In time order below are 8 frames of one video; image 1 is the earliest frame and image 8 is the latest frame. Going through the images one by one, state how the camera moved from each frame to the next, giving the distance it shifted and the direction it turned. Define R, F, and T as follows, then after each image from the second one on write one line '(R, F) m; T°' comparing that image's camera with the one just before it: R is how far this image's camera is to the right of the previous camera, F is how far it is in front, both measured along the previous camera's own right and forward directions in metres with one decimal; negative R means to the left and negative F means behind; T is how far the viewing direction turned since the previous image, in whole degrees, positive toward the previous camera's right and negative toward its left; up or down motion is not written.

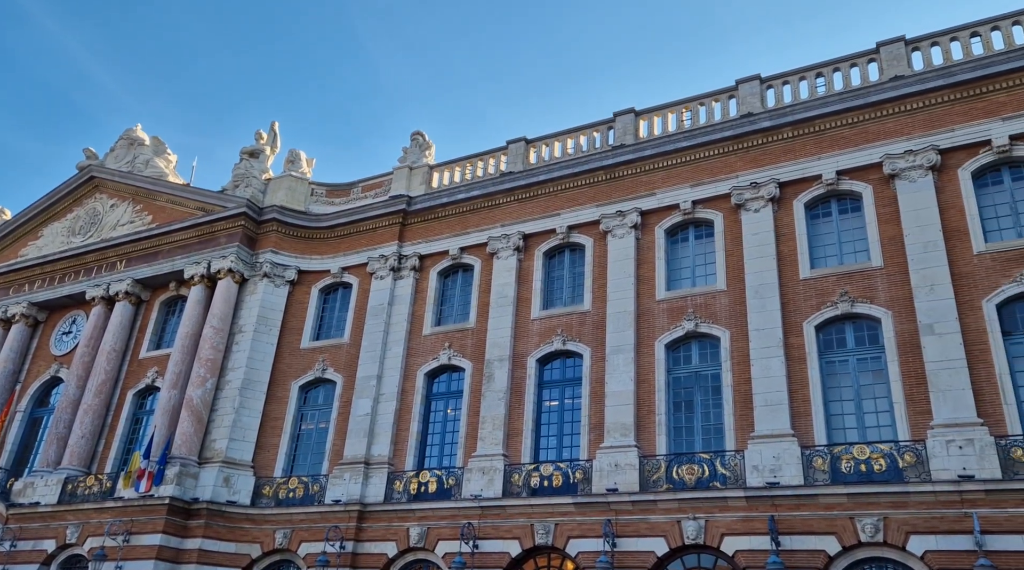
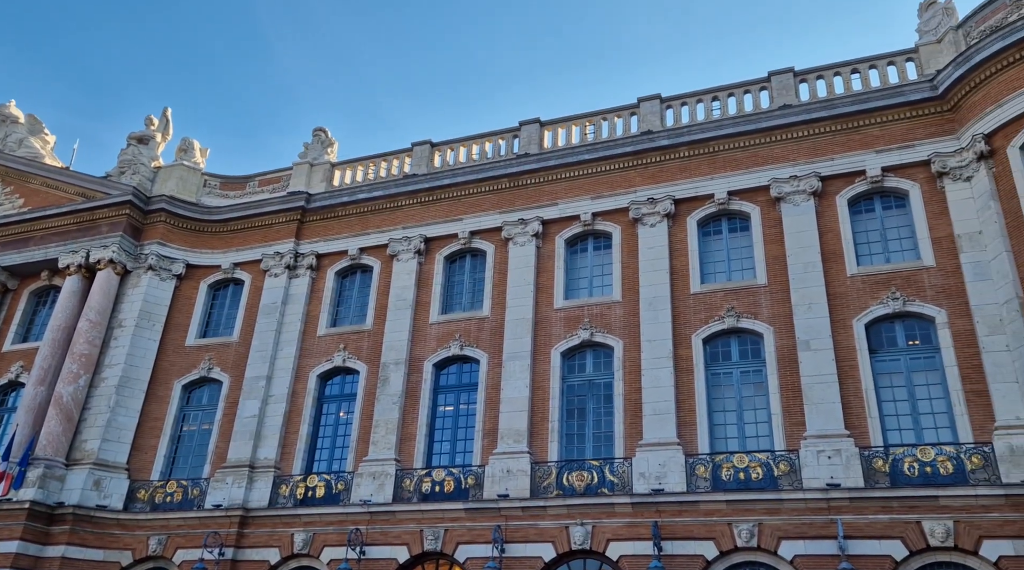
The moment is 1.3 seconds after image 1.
(-0.8, -0.1) m; +8°
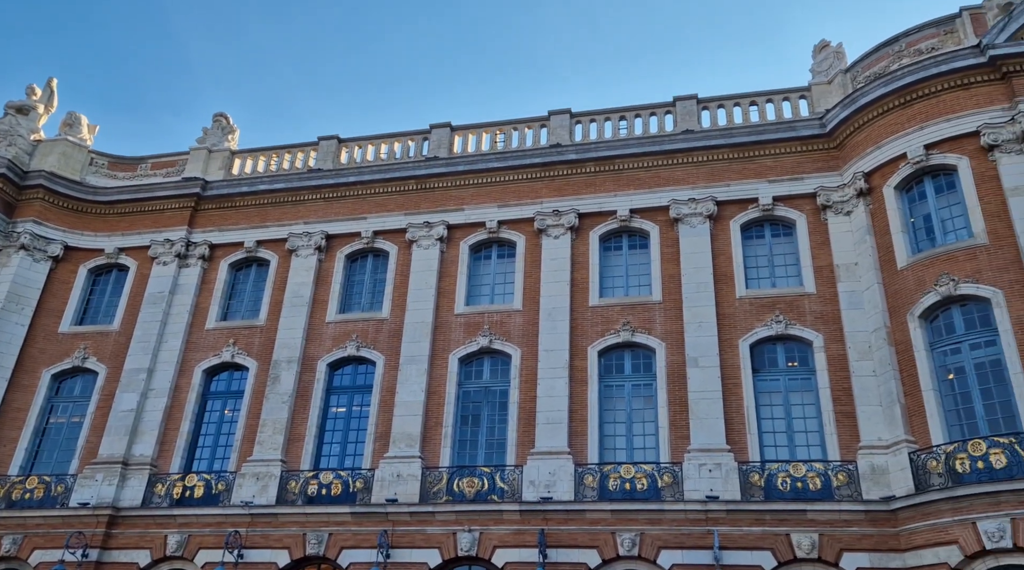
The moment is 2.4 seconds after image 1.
(-1.0, +0.1) m; +9°
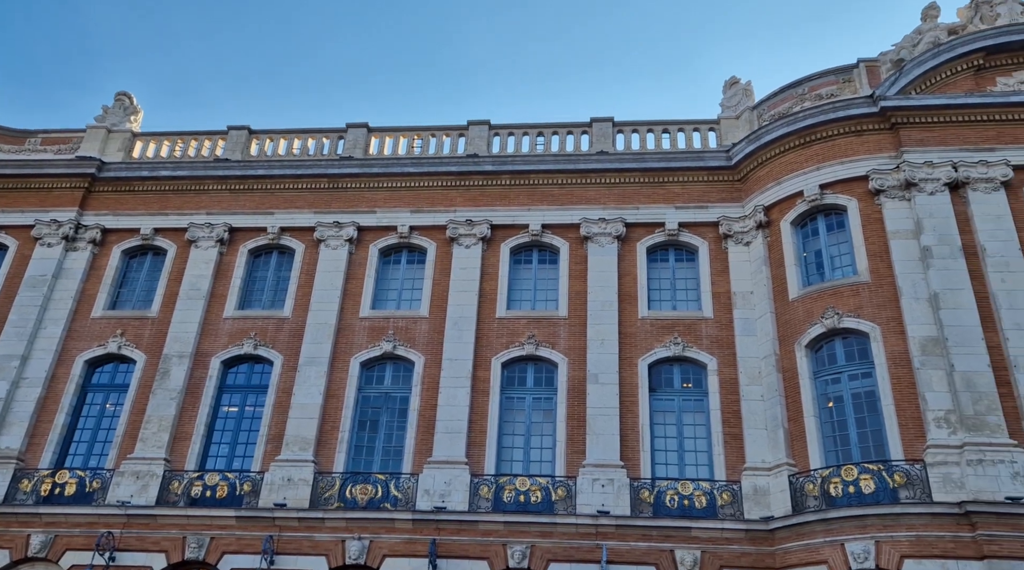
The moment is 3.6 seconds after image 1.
(-1.0, +0.1) m; +8°
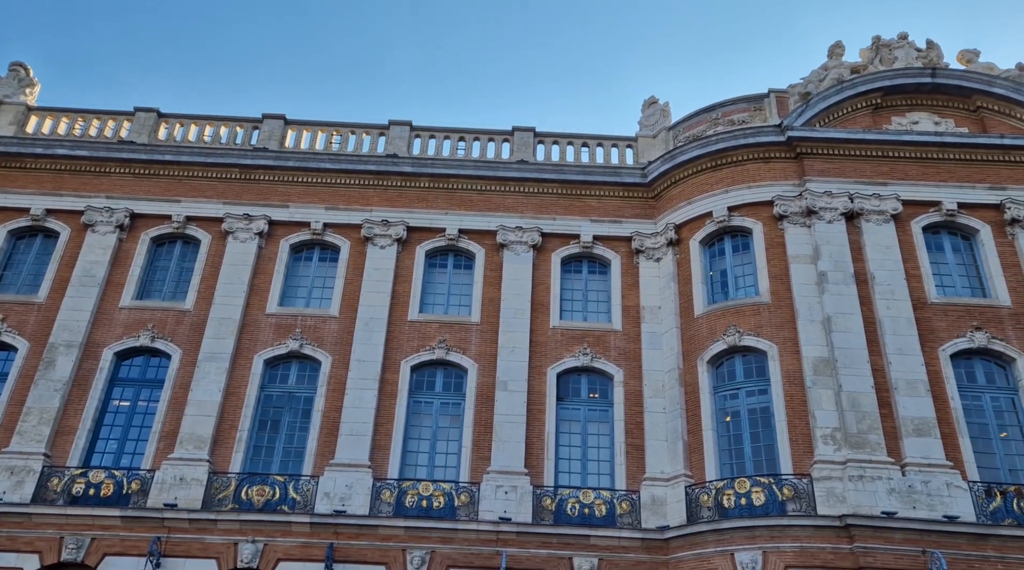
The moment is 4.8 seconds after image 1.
(-0.9, +0.1) m; +8°
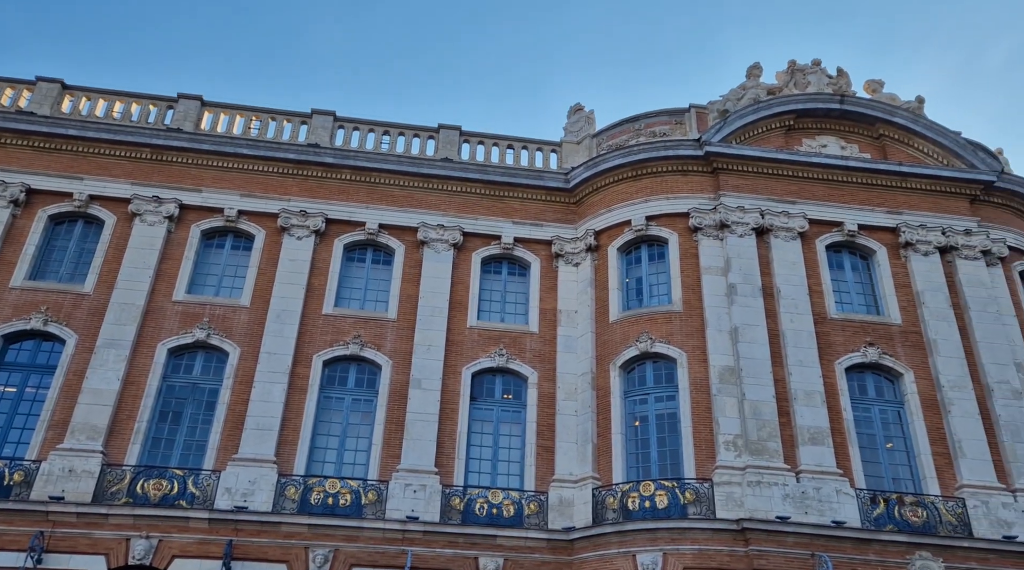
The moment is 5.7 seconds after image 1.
(-0.8, +0.1) m; +7°
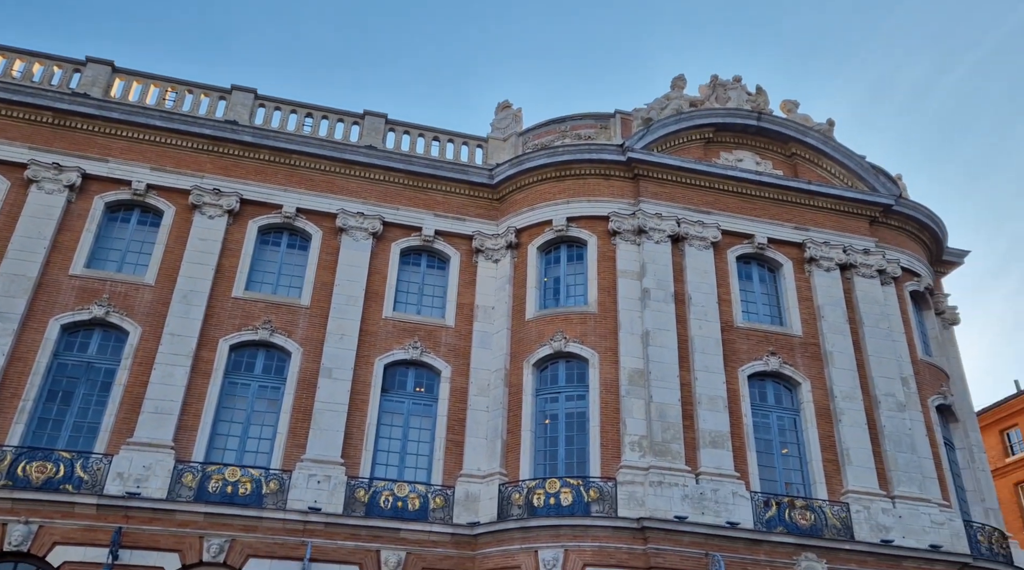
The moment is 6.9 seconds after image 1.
(-0.7, +0.2) m; +7°
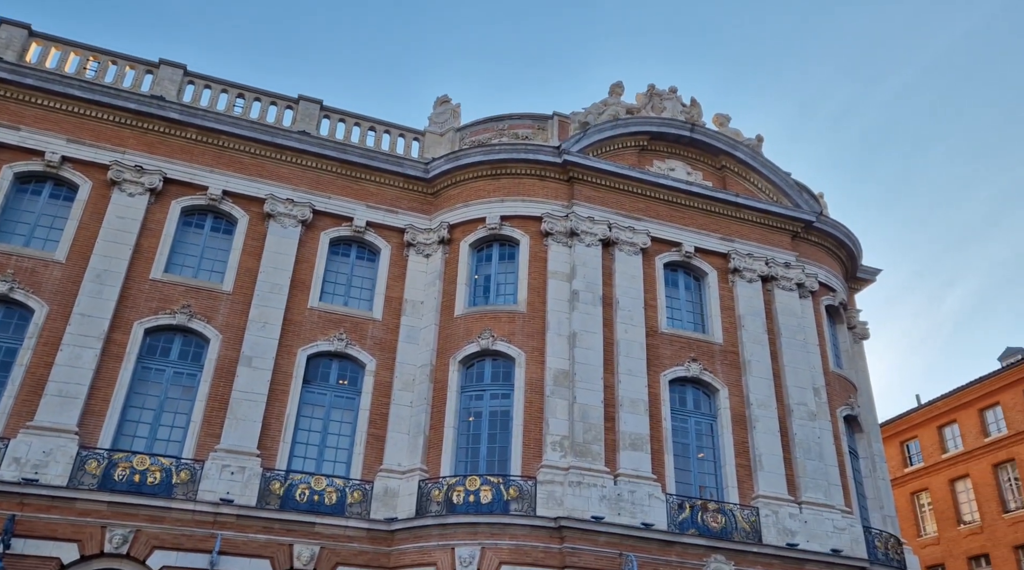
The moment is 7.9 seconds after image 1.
(-0.6, +0.2) m; +6°
